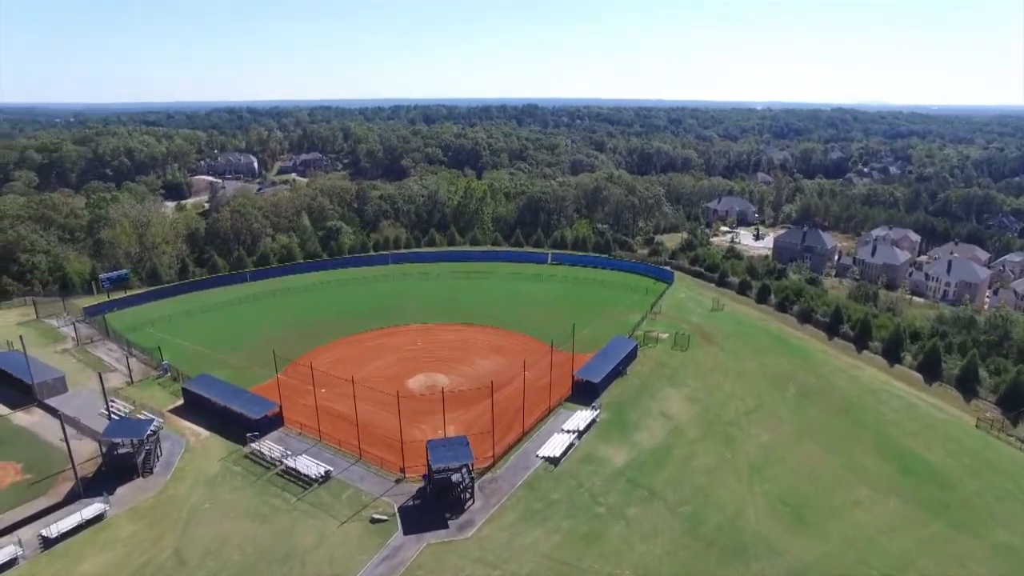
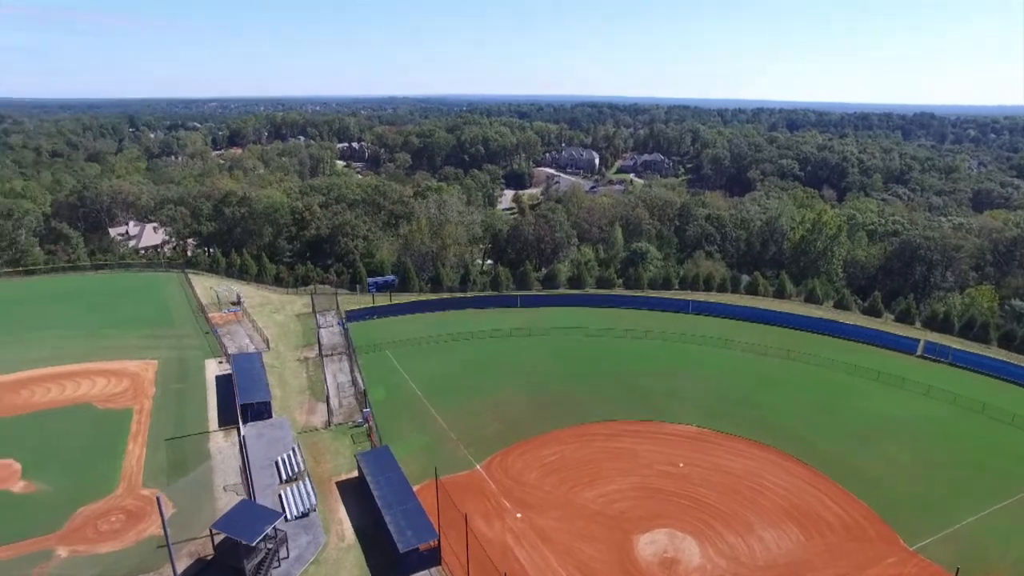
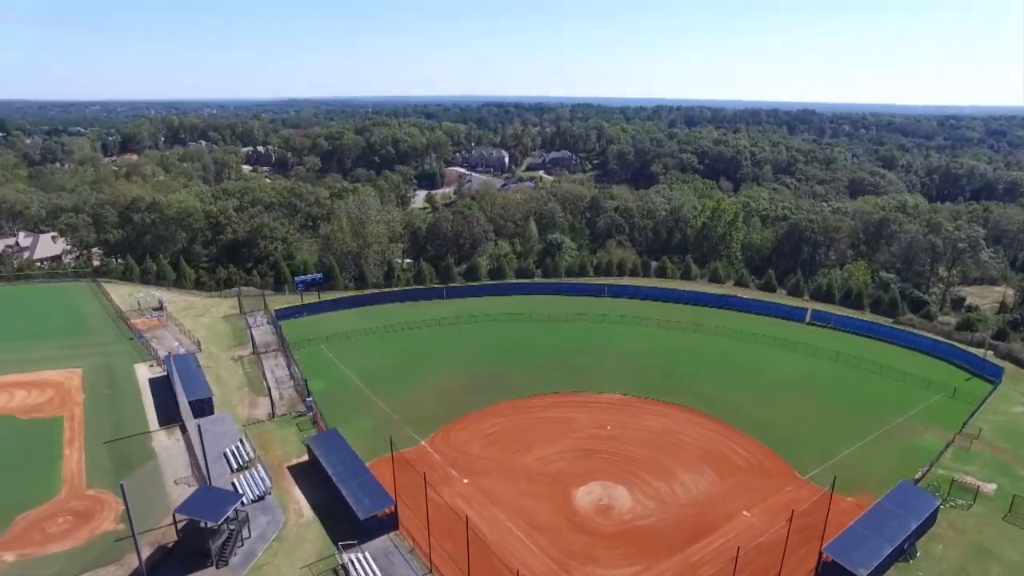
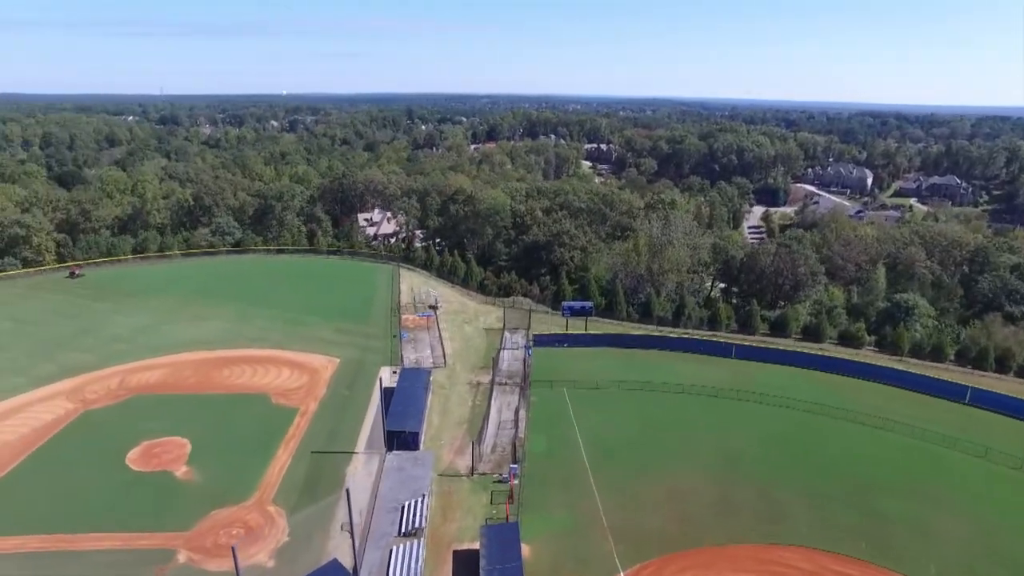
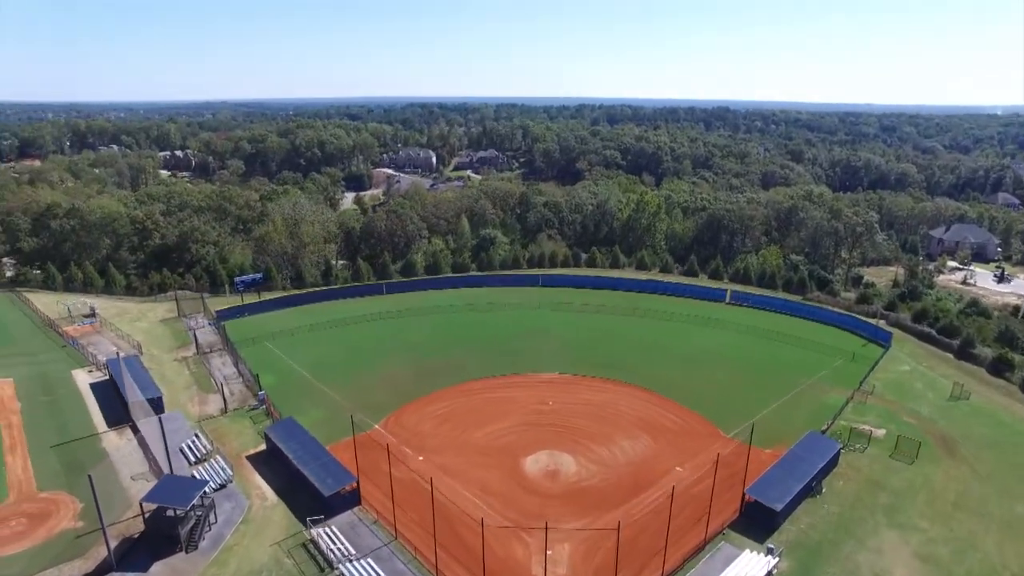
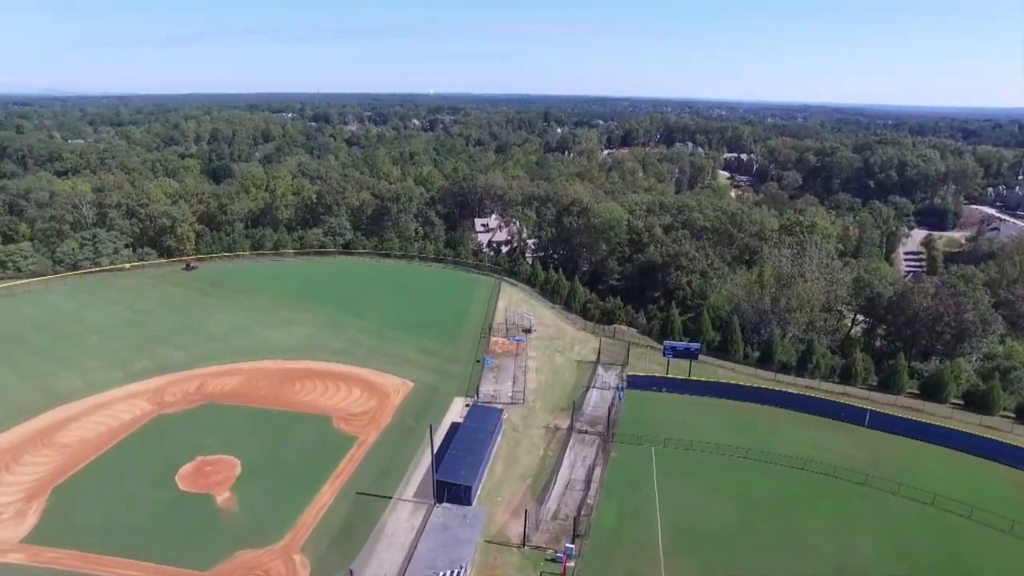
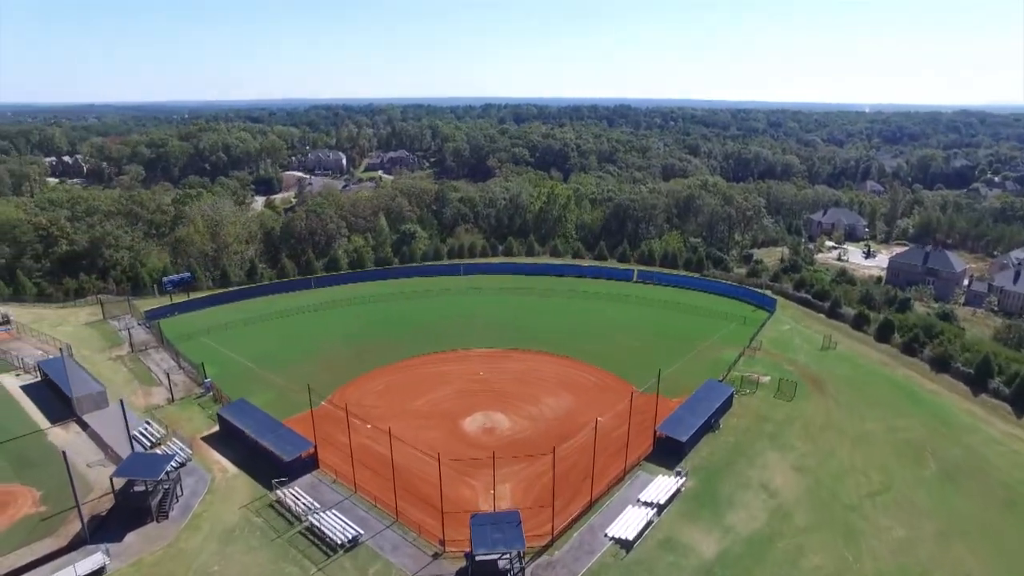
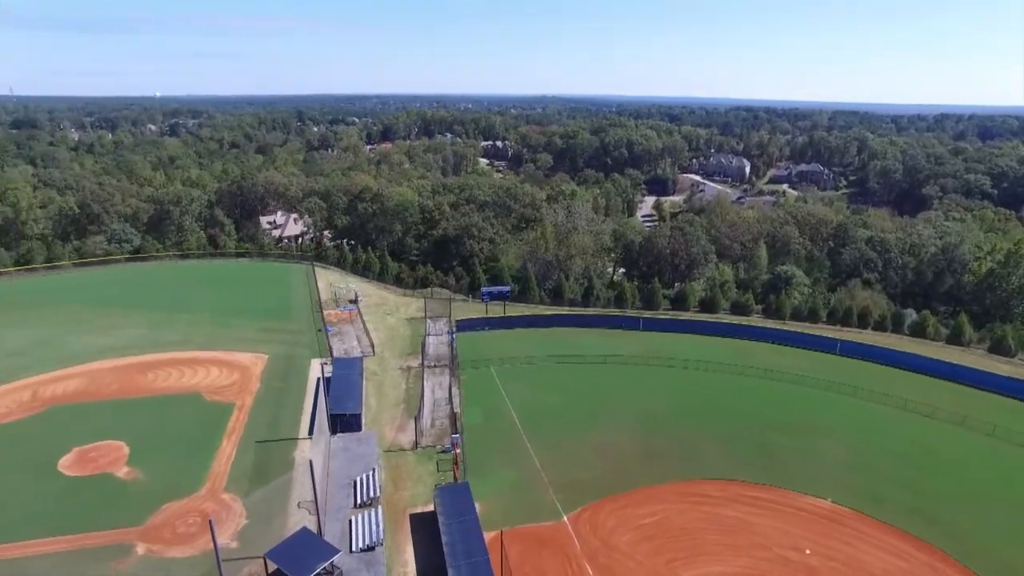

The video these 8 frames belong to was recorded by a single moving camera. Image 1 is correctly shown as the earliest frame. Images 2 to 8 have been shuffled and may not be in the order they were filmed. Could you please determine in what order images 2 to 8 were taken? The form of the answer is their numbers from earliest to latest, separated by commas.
7, 5, 3, 2, 8, 4, 6
